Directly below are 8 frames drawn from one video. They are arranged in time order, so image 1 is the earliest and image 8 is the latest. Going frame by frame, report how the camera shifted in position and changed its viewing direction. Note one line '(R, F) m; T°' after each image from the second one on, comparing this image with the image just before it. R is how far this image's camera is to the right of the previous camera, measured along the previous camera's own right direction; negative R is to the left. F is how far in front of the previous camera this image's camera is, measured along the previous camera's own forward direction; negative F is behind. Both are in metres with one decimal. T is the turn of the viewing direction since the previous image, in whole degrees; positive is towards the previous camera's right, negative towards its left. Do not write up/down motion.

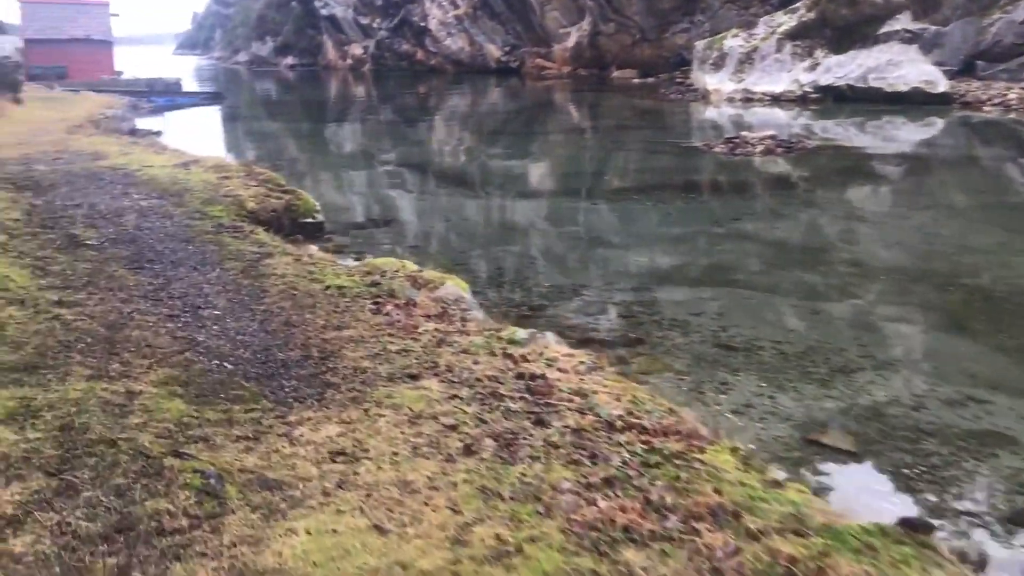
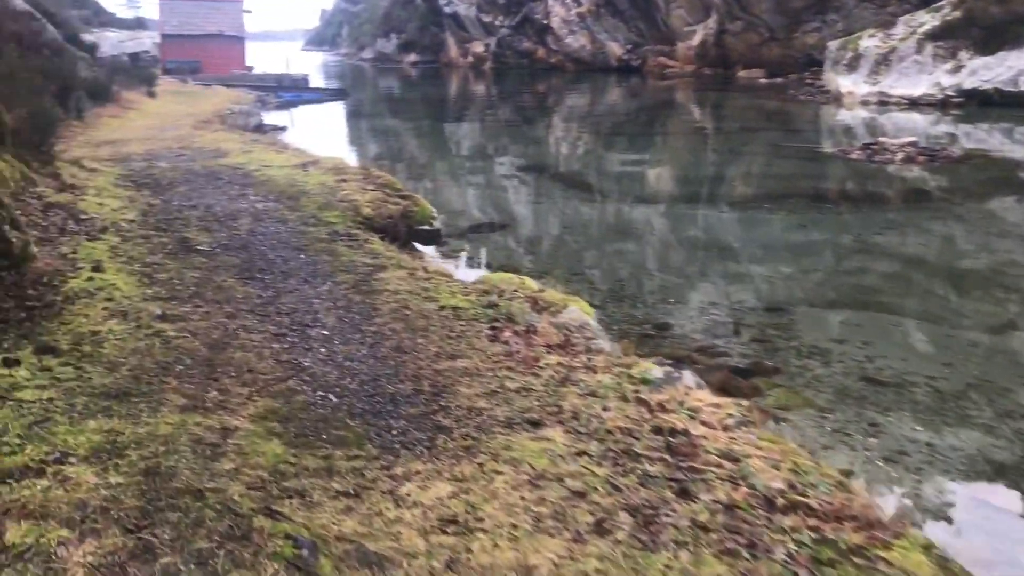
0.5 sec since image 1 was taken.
(-0.2, +0.6) m; -8°
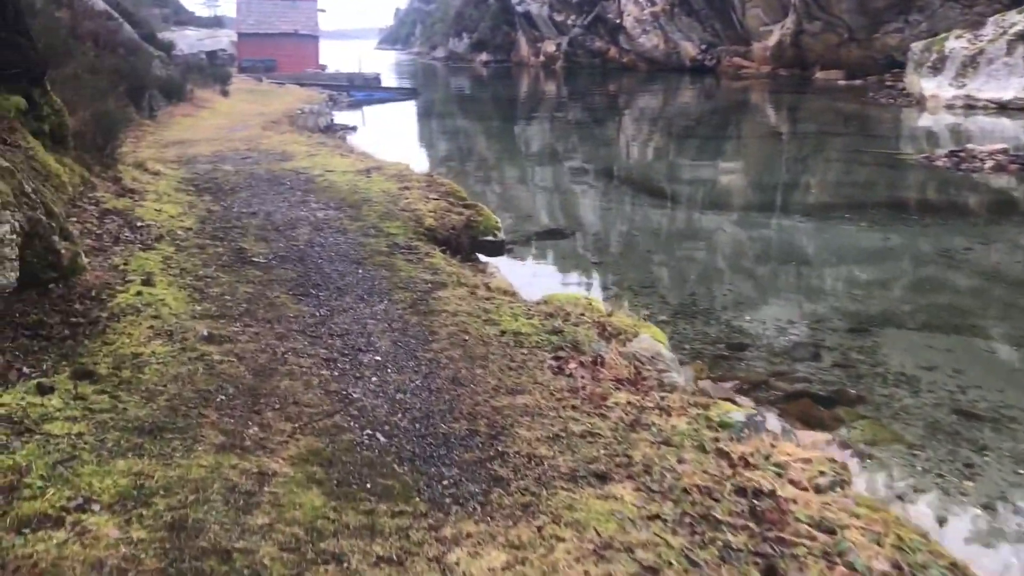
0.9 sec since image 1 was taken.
(0.0, +0.4) m; -5°
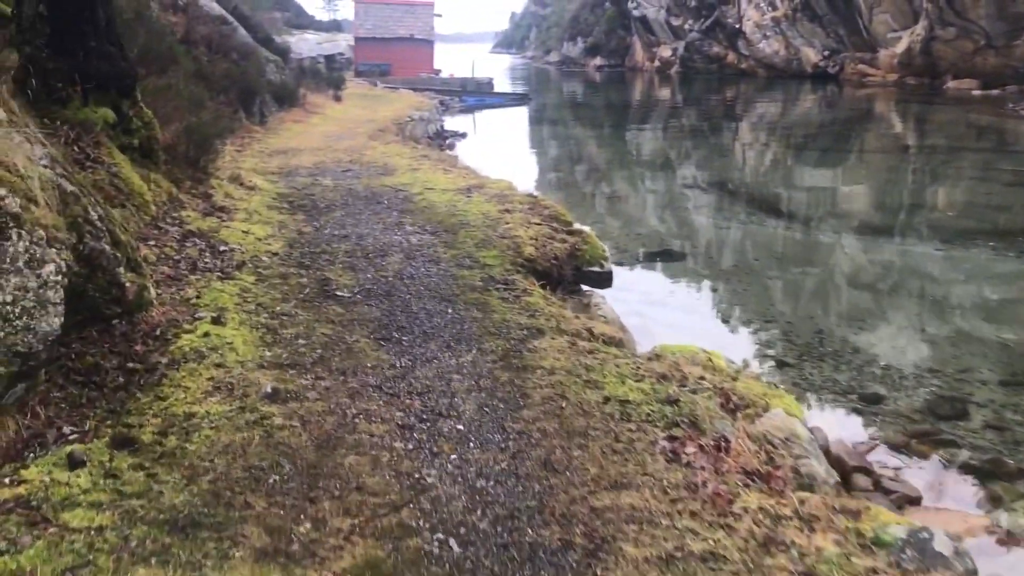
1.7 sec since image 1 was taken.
(-0.1, +0.7) m; -8°
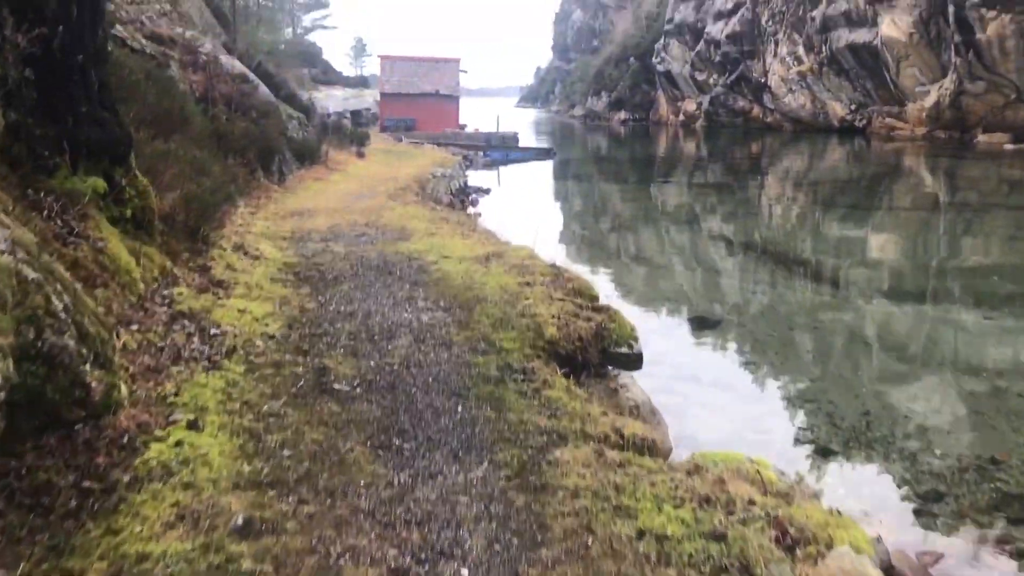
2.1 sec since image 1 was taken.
(0.0, +0.6) m; -2°
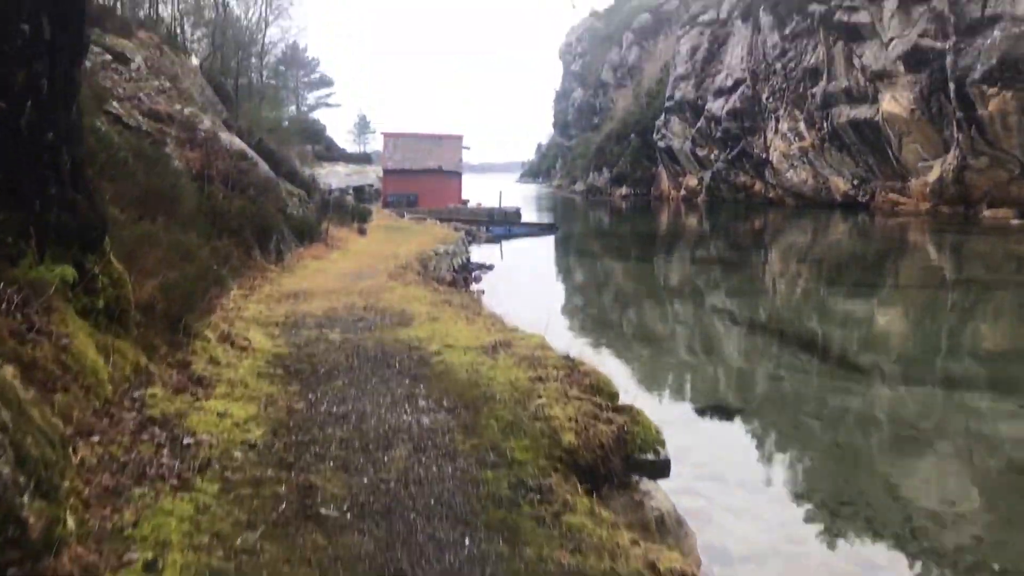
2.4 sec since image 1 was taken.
(-0.1, +0.6) m; 0°
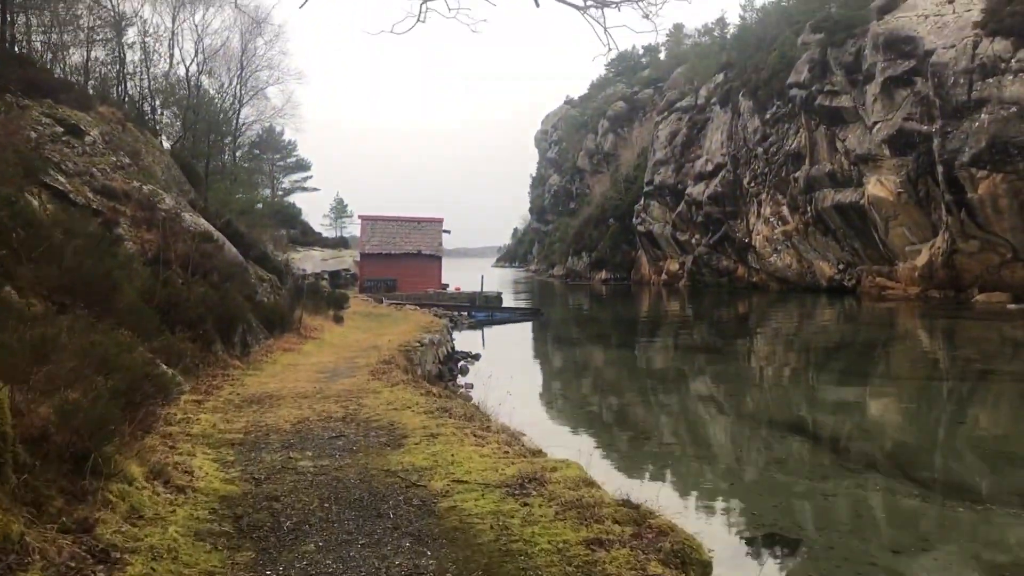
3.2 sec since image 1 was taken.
(-0.4, +1.5) m; +2°
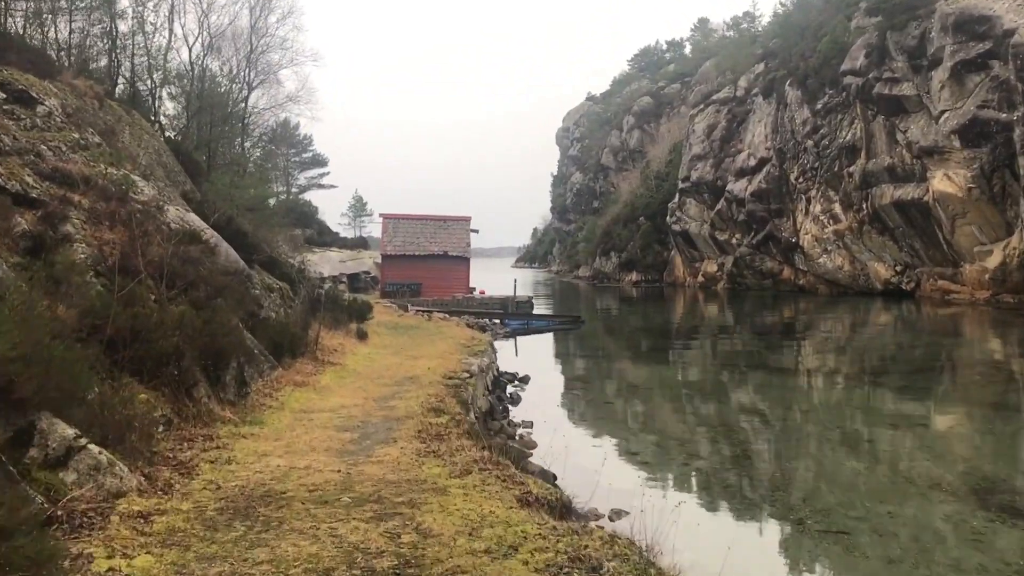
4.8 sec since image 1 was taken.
(-1.0, +3.5) m; -1°
